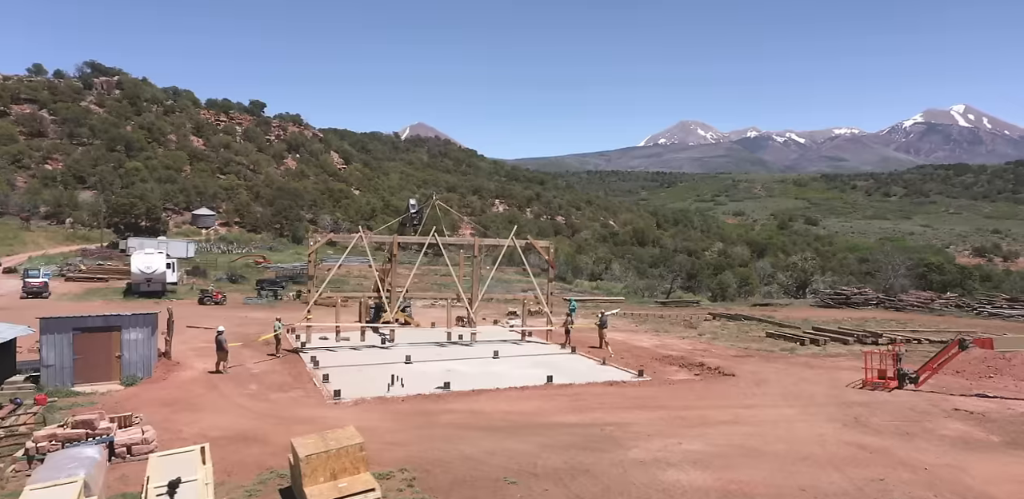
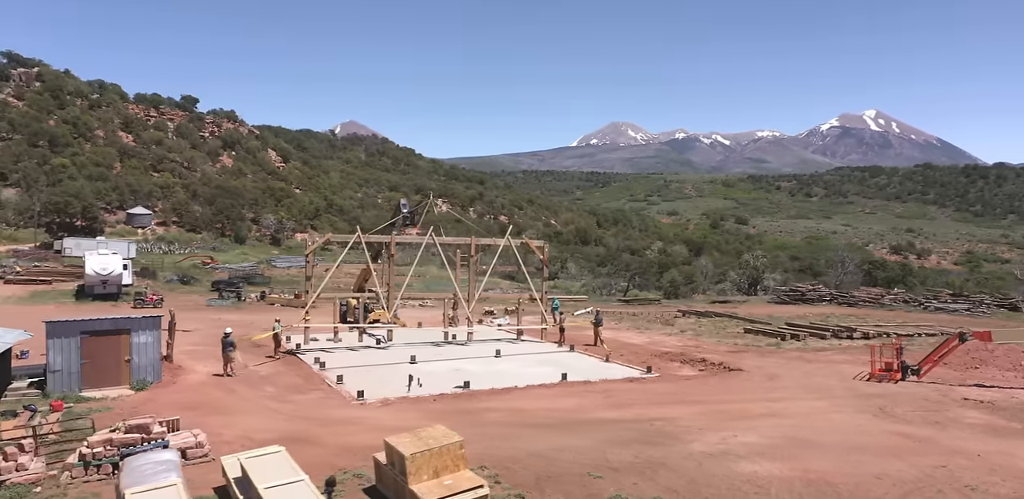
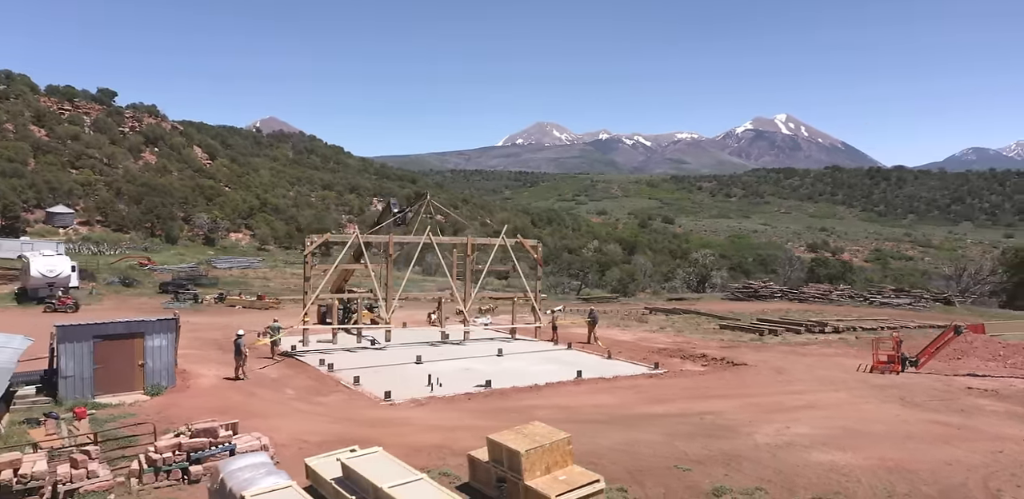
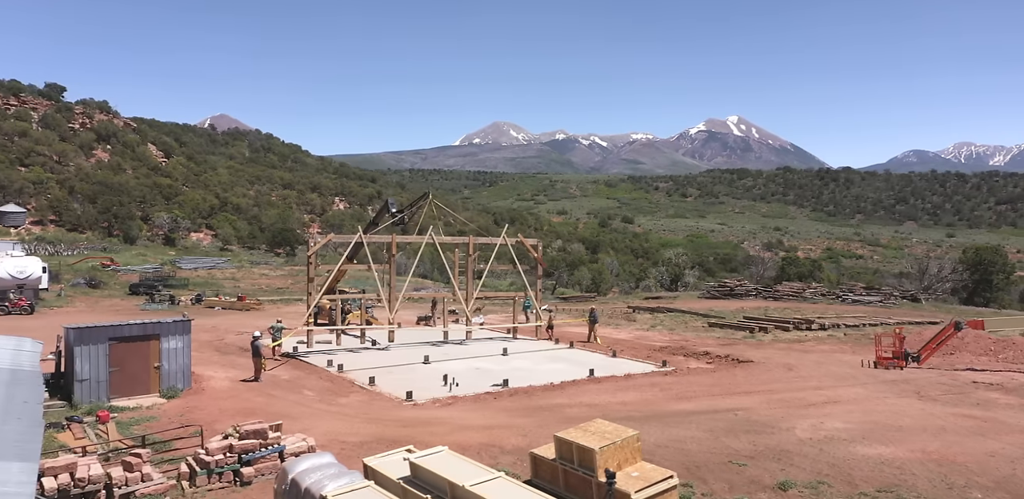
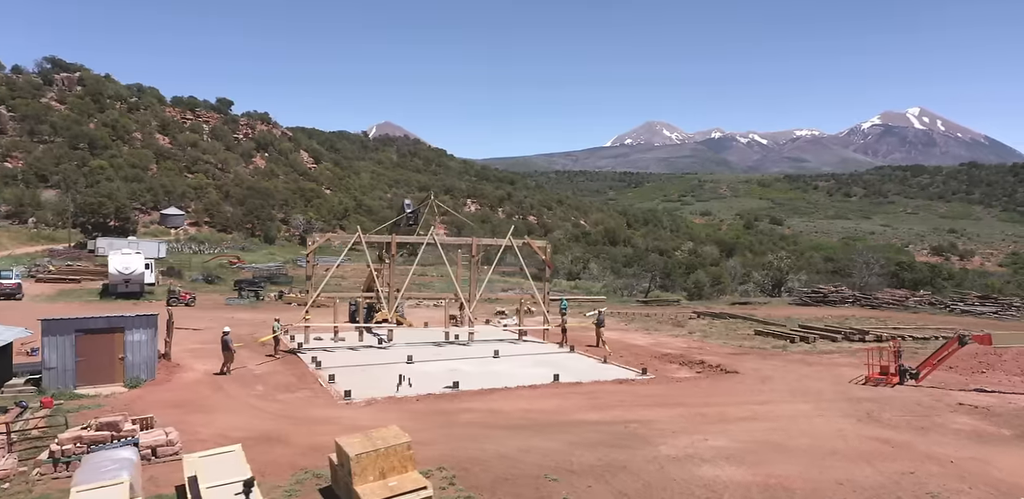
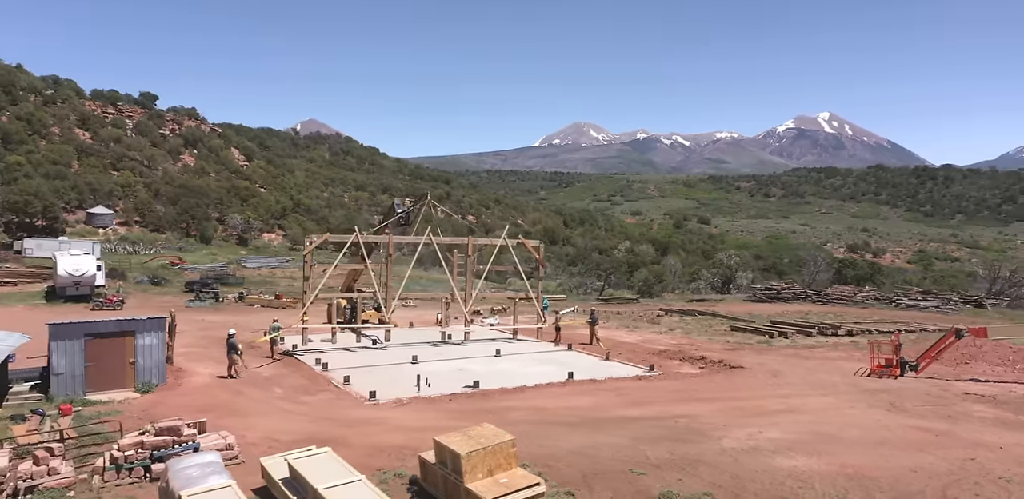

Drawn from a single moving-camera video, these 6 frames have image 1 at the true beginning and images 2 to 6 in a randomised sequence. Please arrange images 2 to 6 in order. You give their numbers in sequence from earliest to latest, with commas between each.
5, 2, 6, 3, 4
